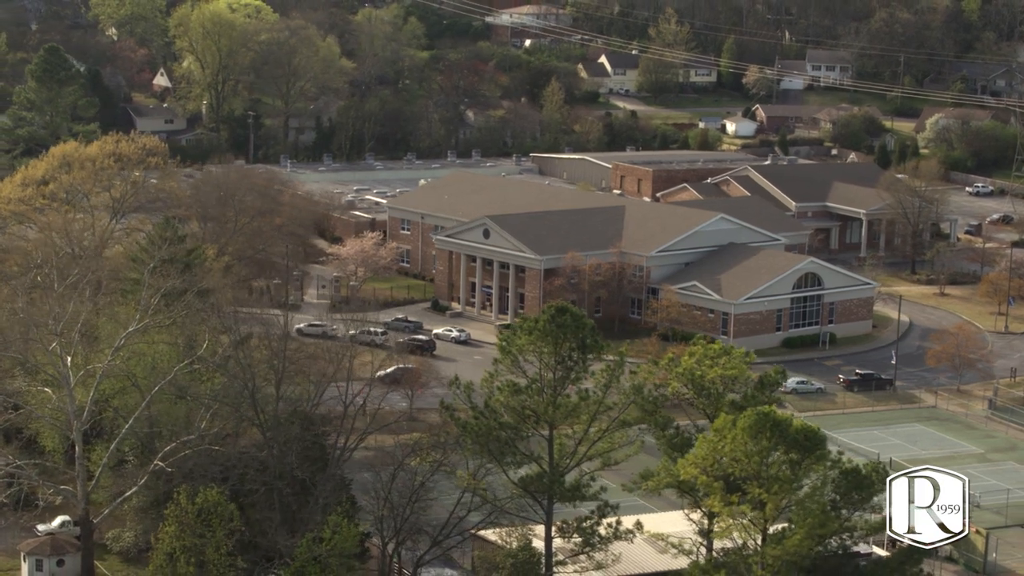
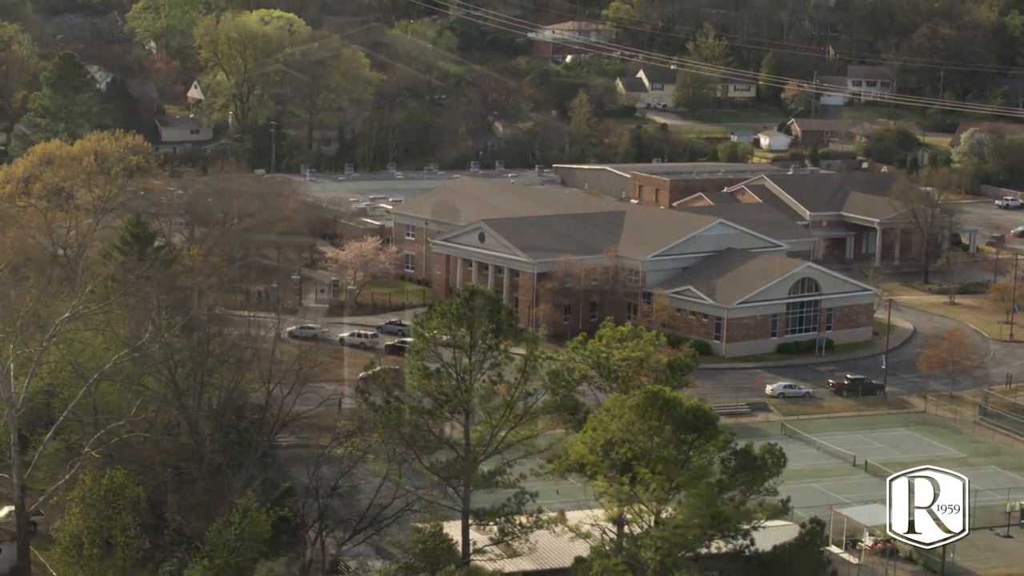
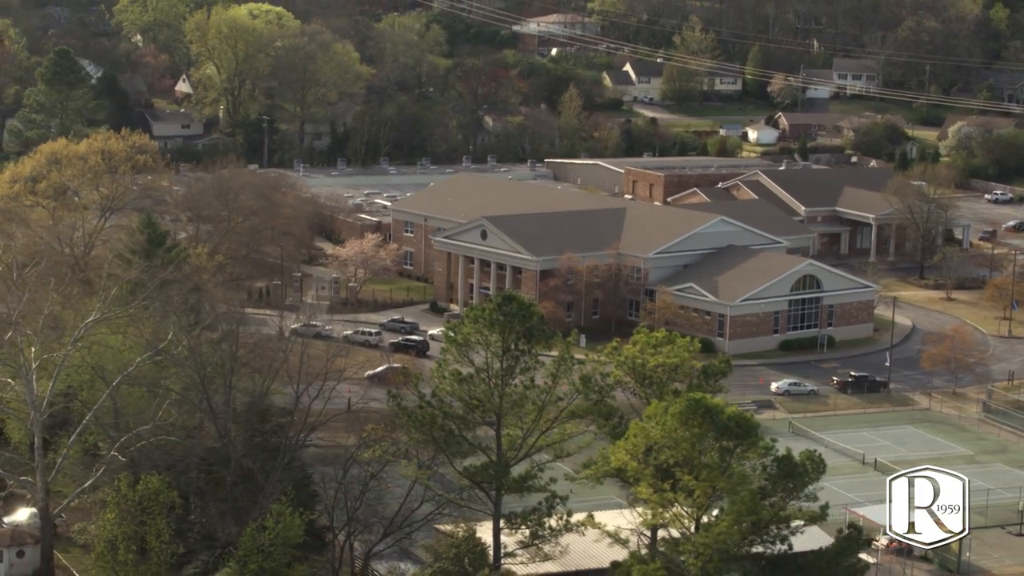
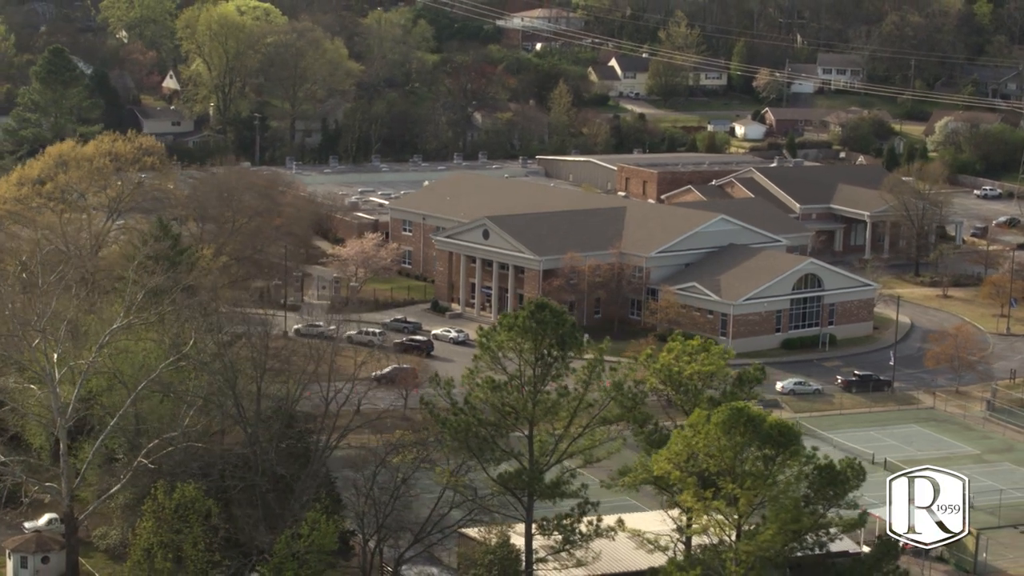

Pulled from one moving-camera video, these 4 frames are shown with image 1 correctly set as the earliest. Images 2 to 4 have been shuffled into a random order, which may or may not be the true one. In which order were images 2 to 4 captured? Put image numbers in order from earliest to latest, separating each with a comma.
4, 3, 2
